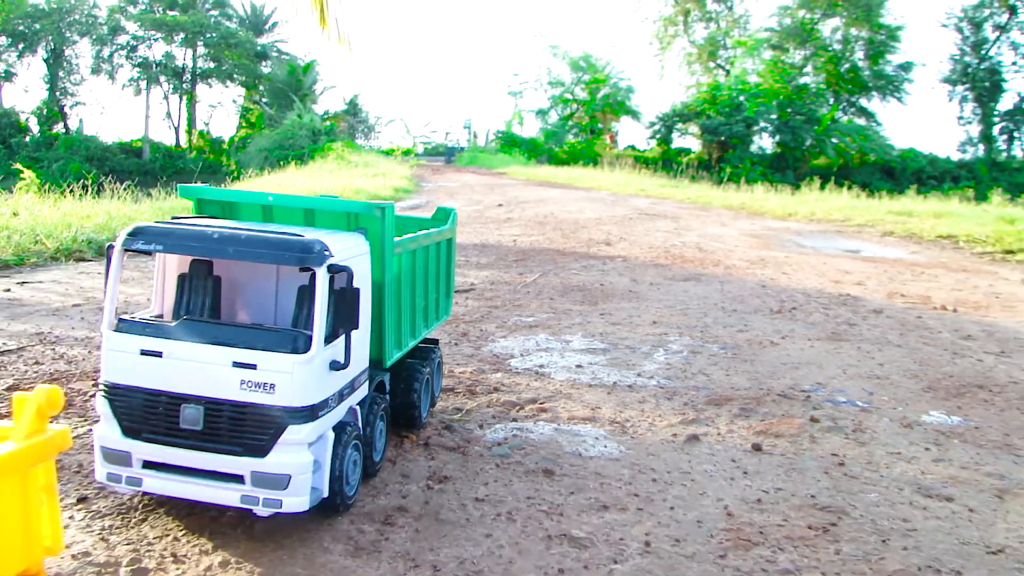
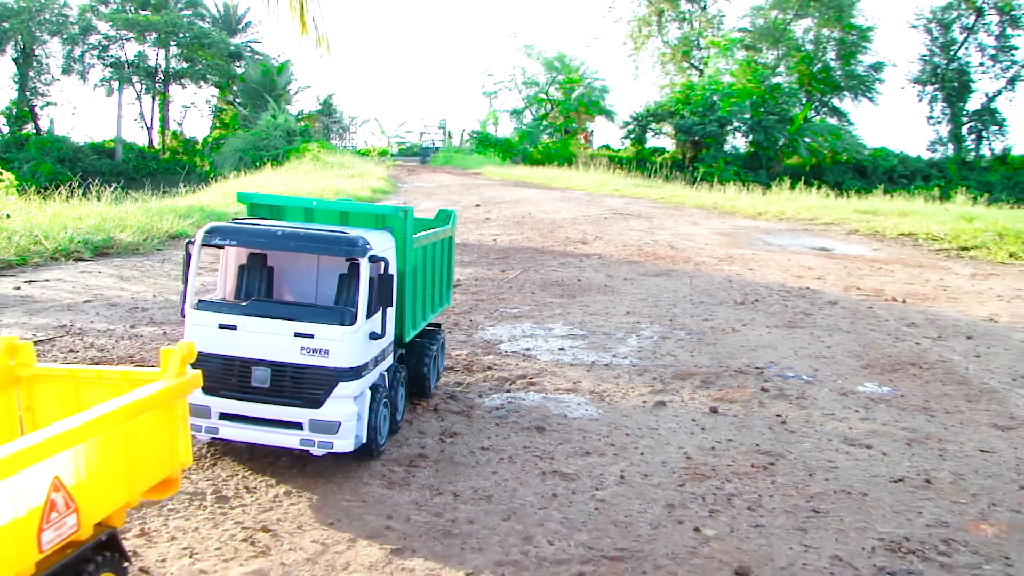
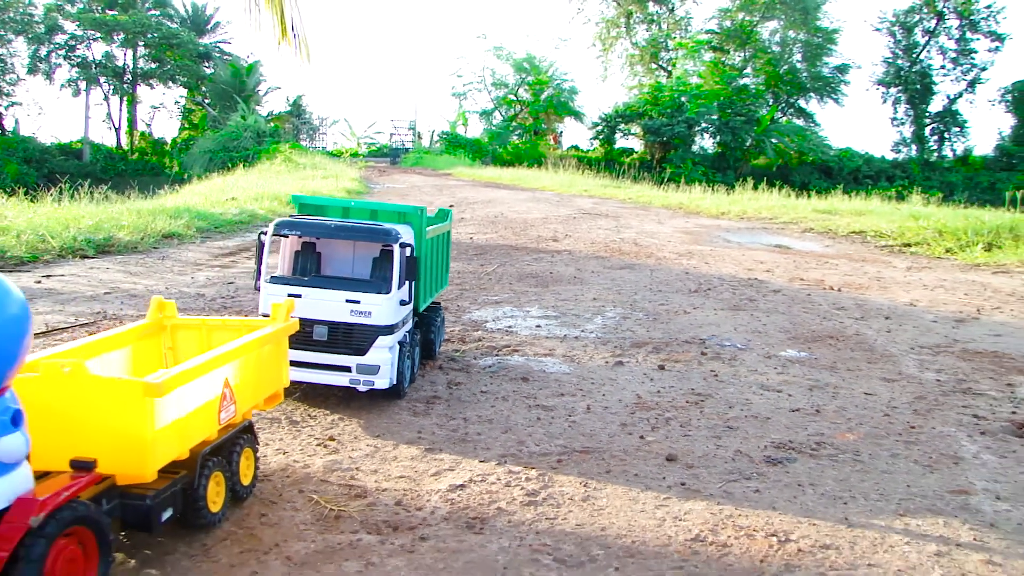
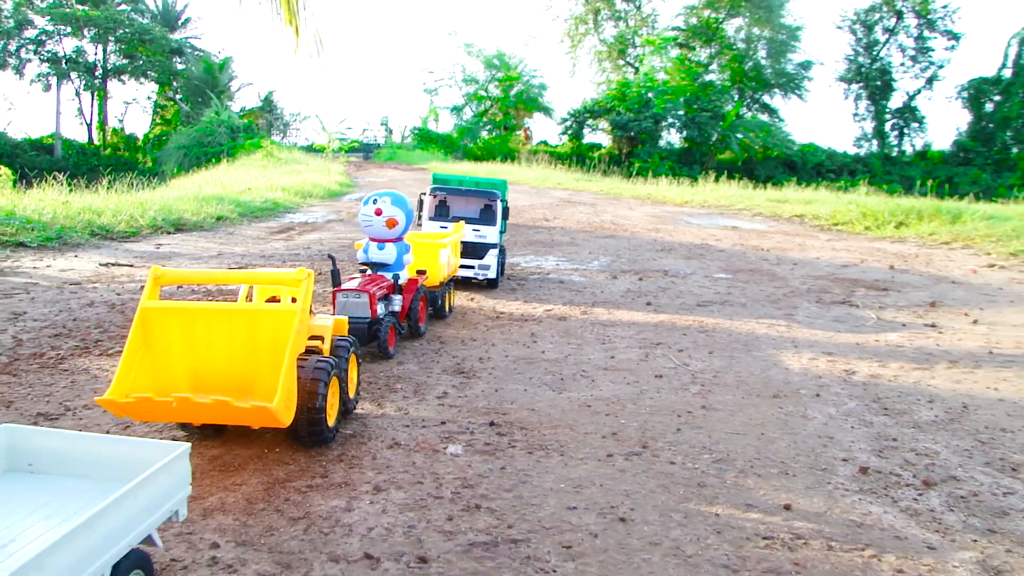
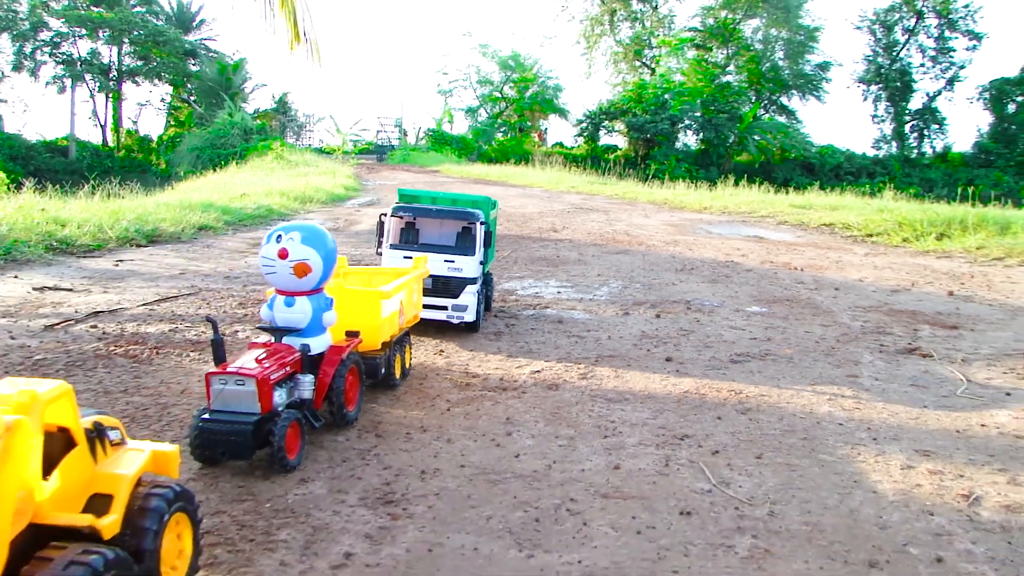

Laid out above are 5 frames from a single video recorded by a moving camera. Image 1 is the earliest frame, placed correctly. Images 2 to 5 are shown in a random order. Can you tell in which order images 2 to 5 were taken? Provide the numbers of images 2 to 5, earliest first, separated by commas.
2, 3, 5, 4
